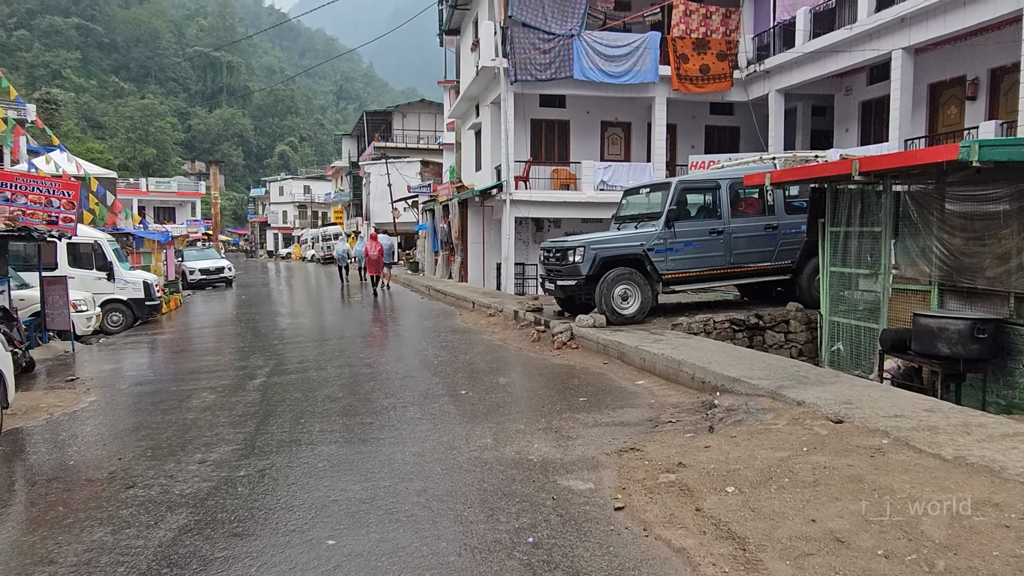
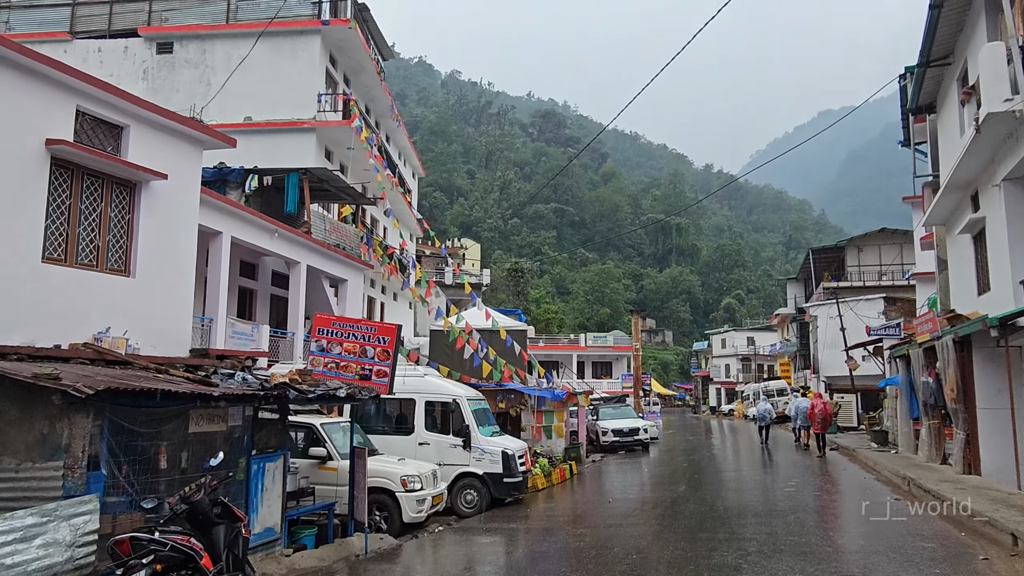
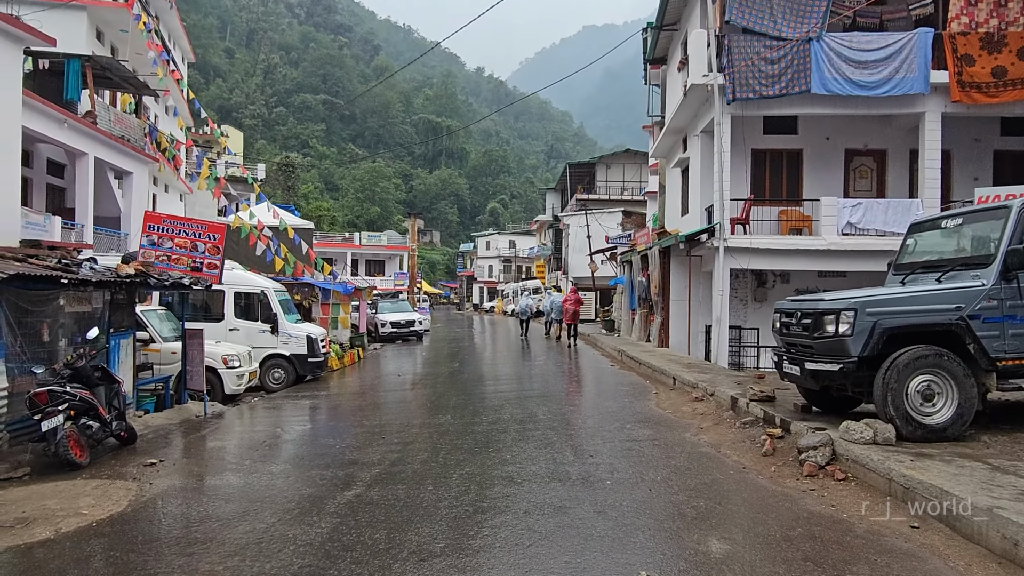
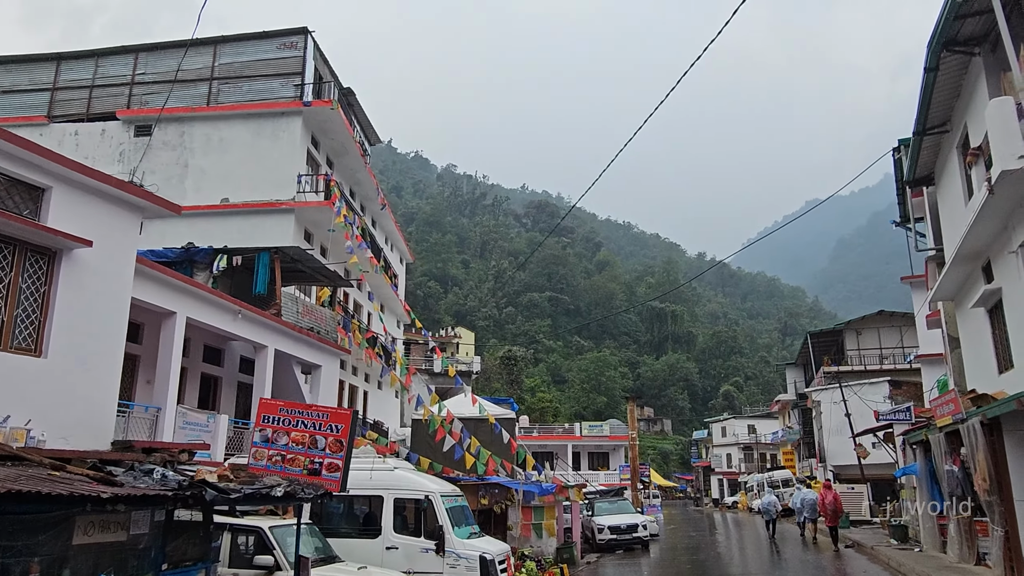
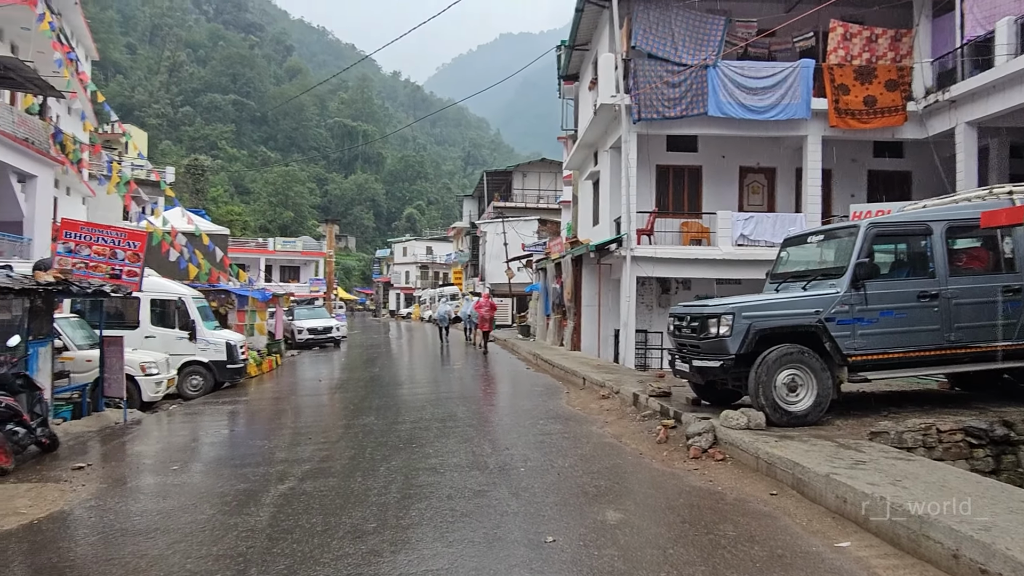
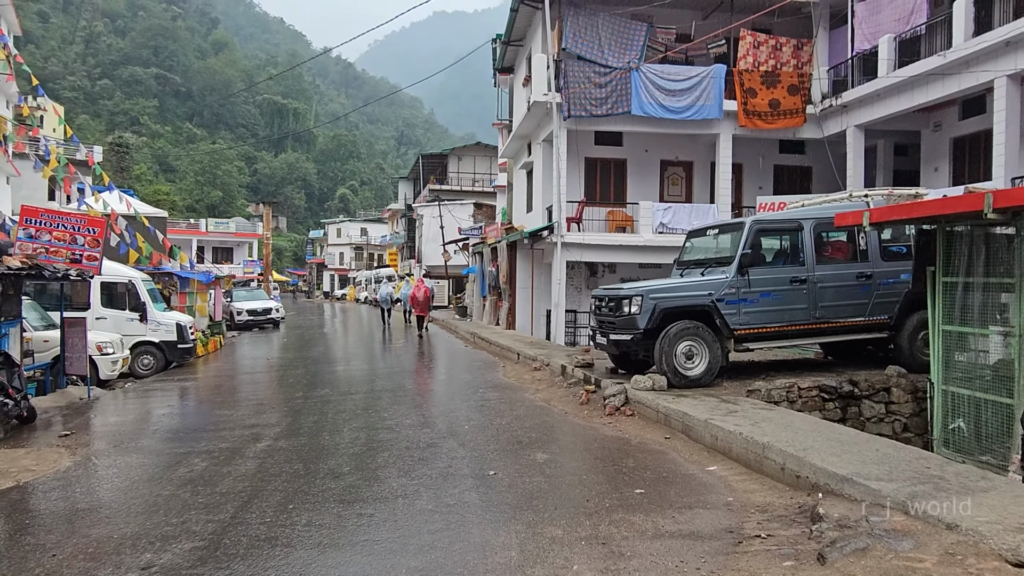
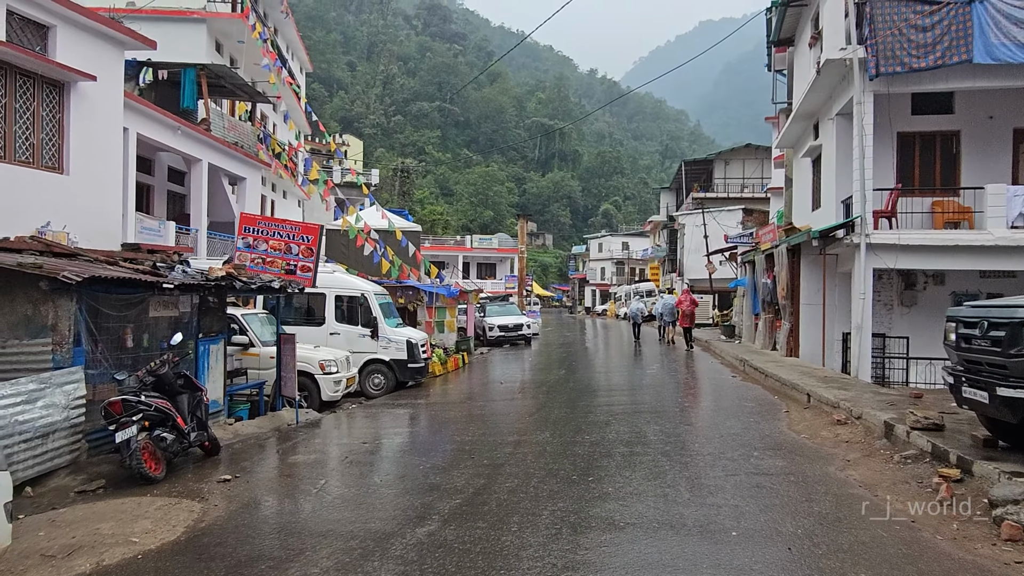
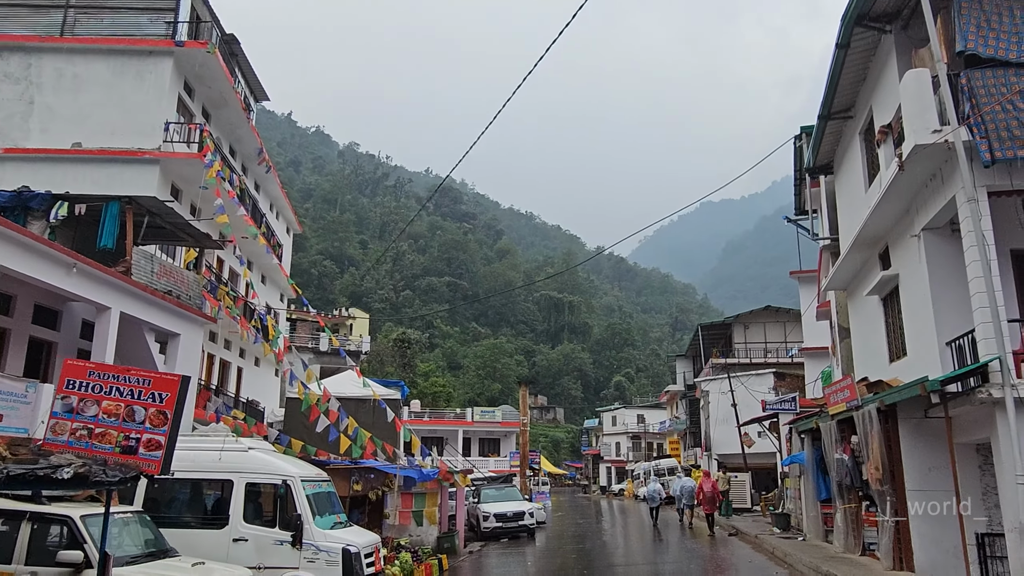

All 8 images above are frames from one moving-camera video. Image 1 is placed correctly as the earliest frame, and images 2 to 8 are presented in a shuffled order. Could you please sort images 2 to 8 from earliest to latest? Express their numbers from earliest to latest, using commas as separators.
6, 5, 3, 7, 2, 4, 8
